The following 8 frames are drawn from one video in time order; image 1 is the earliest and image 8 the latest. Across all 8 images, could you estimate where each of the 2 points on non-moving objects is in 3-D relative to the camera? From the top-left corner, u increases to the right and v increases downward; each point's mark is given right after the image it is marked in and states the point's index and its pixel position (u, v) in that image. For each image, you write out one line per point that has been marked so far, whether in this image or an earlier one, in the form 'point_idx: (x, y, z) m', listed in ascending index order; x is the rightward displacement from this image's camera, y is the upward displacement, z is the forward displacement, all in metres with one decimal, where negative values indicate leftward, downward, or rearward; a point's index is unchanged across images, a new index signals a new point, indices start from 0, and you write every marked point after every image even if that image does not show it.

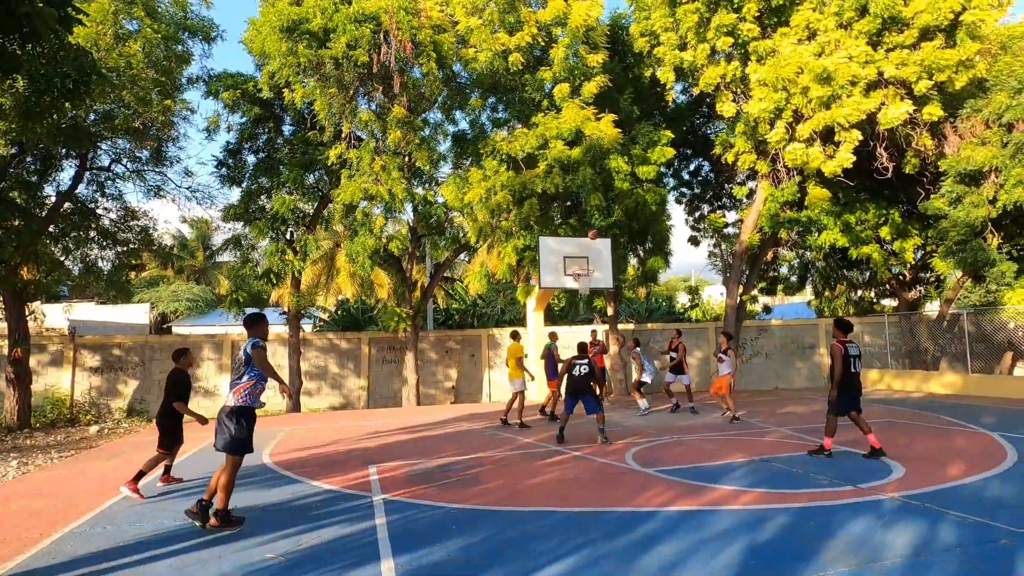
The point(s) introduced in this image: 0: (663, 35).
0: (+5.0, +8.3, +17.6) m
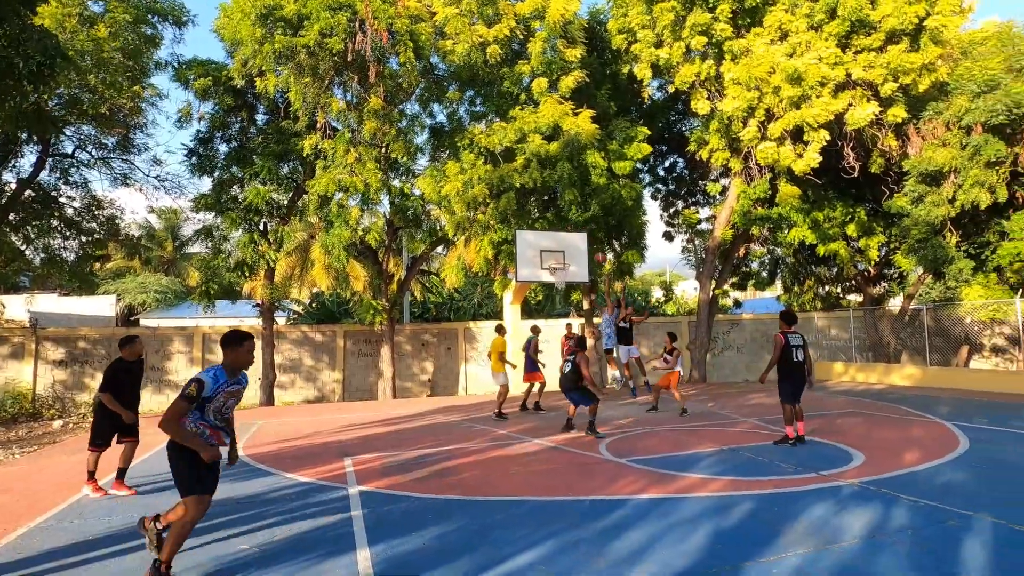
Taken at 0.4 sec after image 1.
0: (+4.3, +8.5, +17.8) m
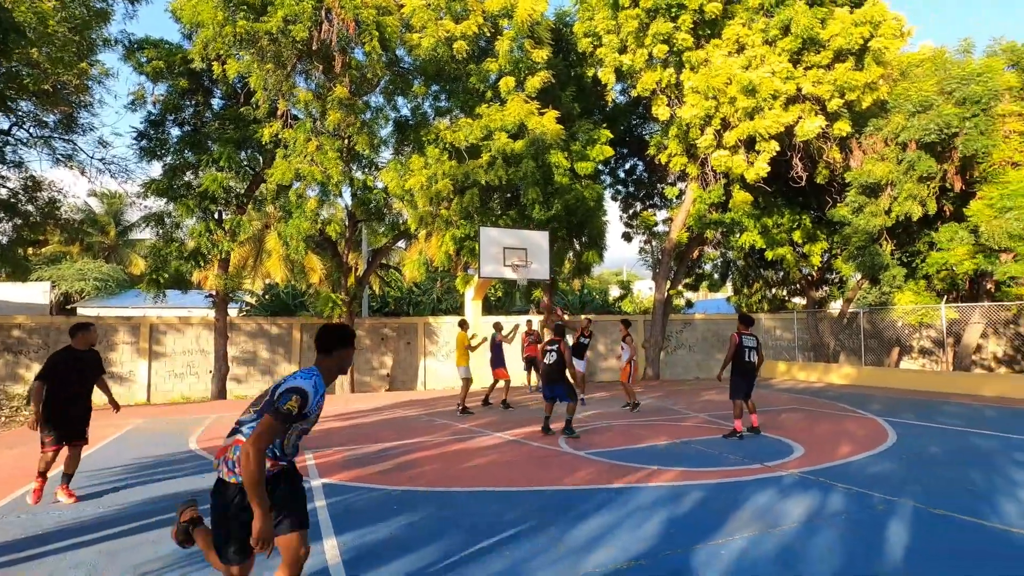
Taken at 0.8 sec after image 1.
0: (+3.2, +8.6, +18.2) m
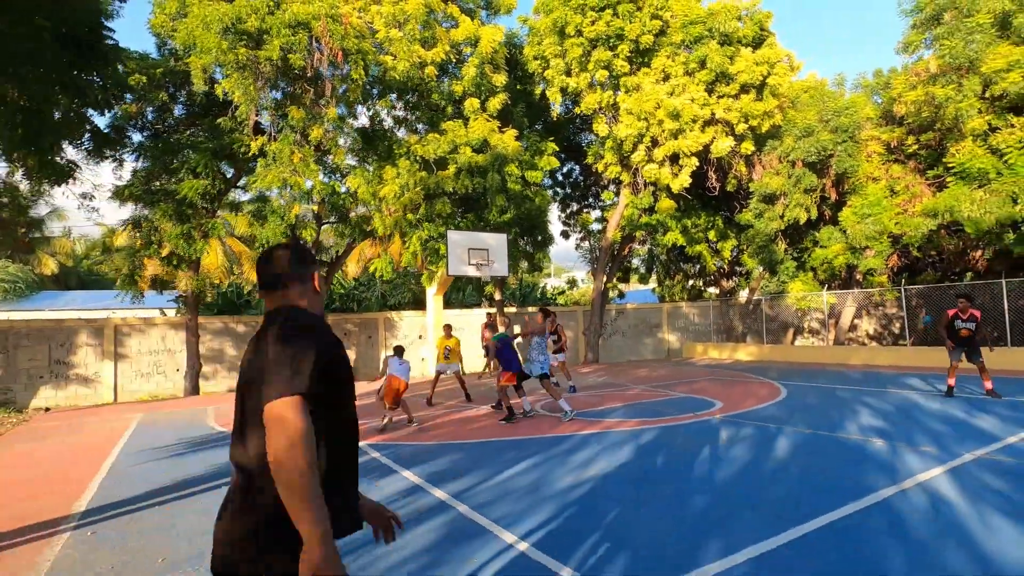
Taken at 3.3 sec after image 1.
0: (+1.5, +8.8, +20.7) m
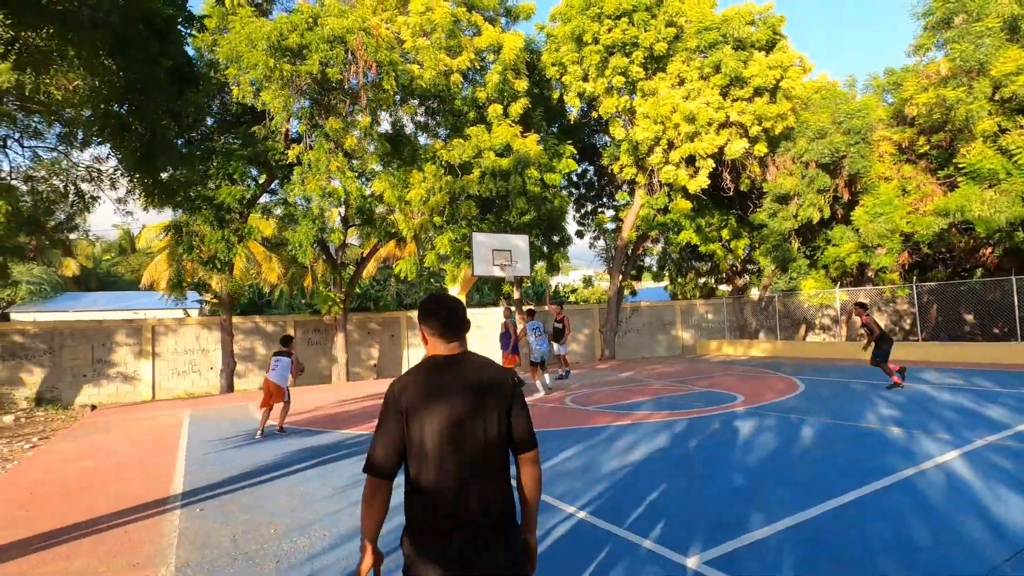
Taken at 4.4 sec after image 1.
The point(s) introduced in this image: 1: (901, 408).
0: (+2.3, +8.8, +21.3) m
1: (+7.7, -2.4, +10.6) m
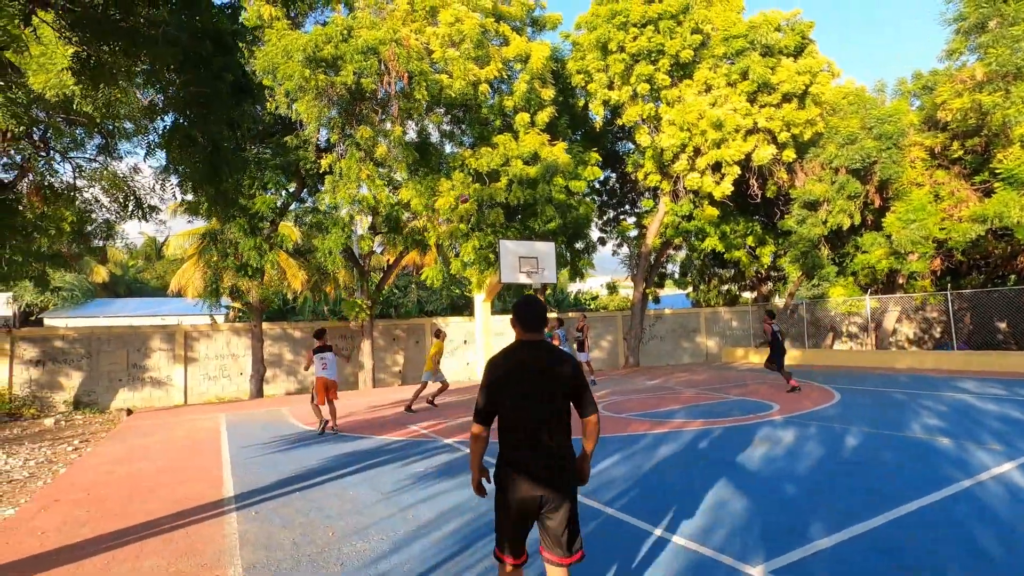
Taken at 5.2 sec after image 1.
0: (+3.3, +8.5, +21.4) m
1: (+8.4, -2.5, +10.4) m
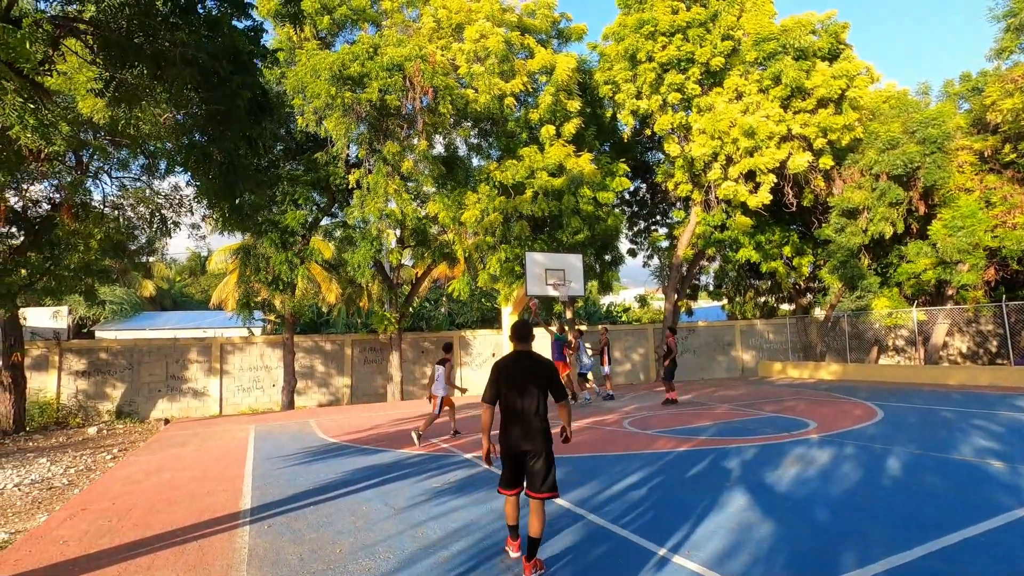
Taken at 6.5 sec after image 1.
0: (+4.4, +8.0, +21.2) m
1: (+8.8, -2.7, +9.7) m
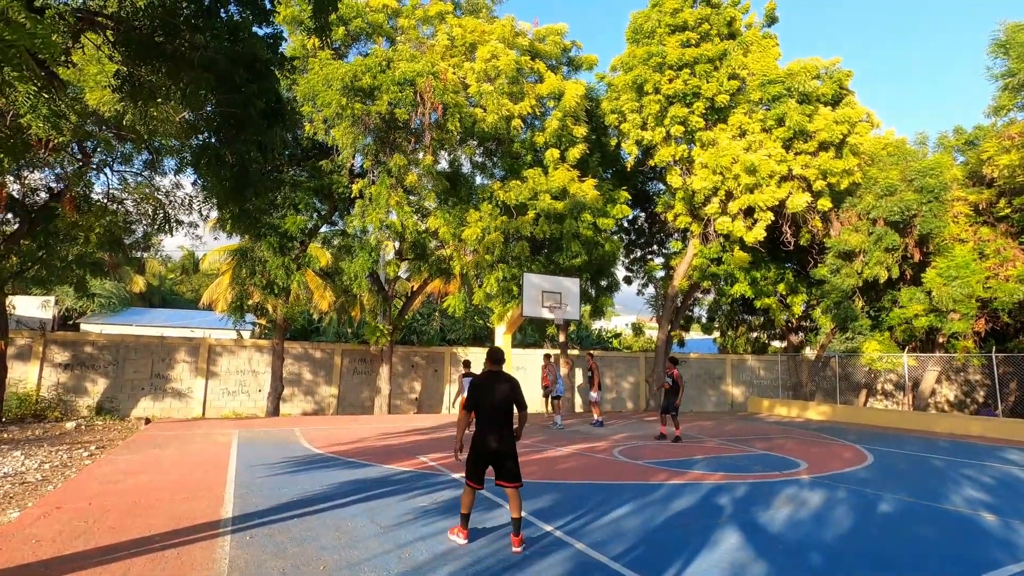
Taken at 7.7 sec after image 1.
0: (+4.7, +7.0, +21.5) m
1: (+8.6, -3.7, +9.6) m
